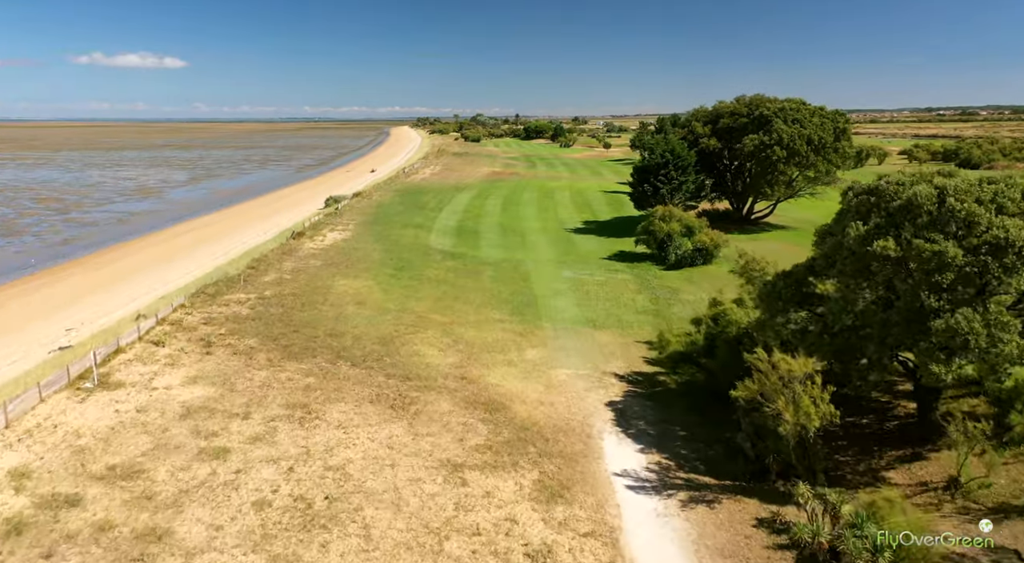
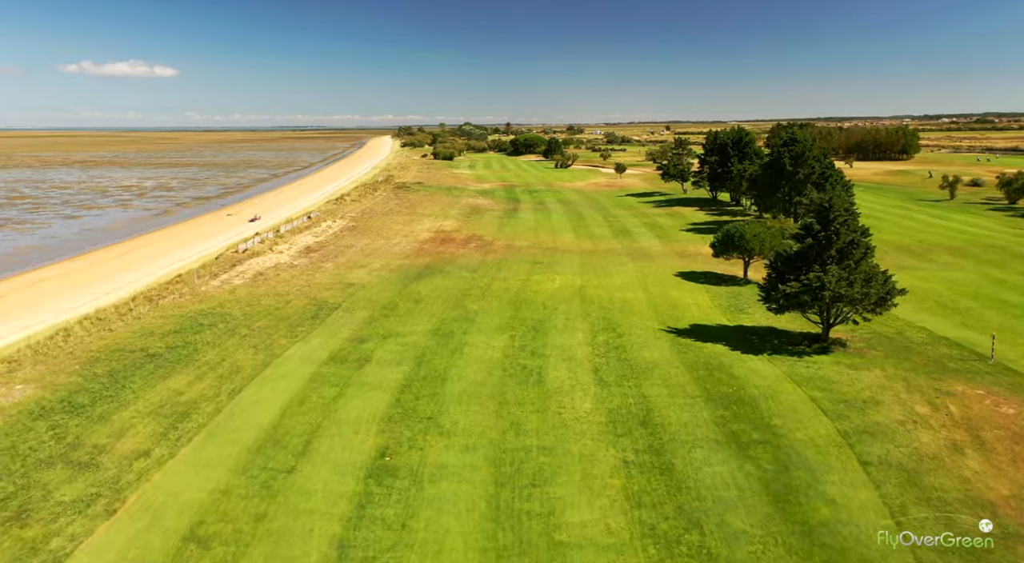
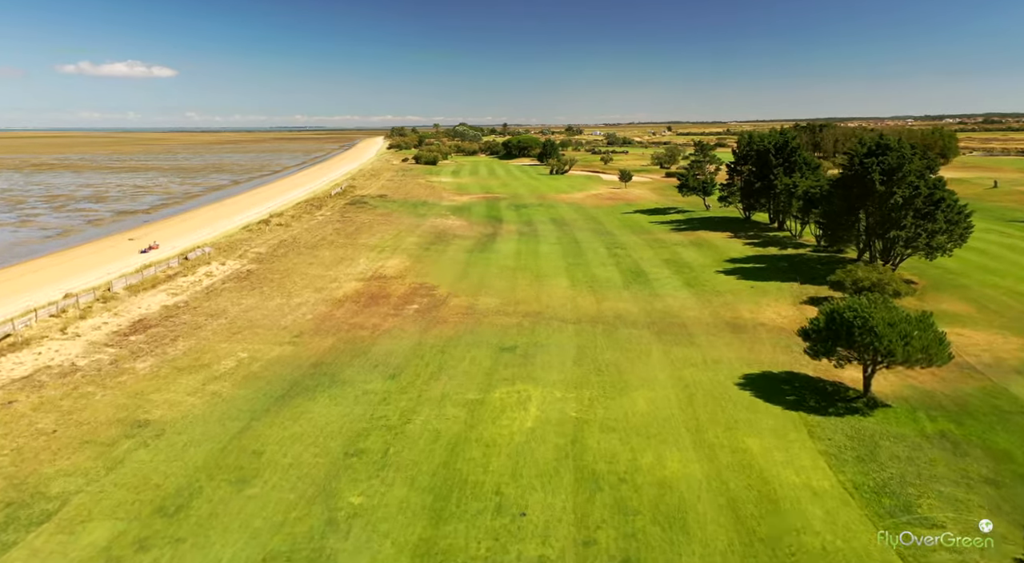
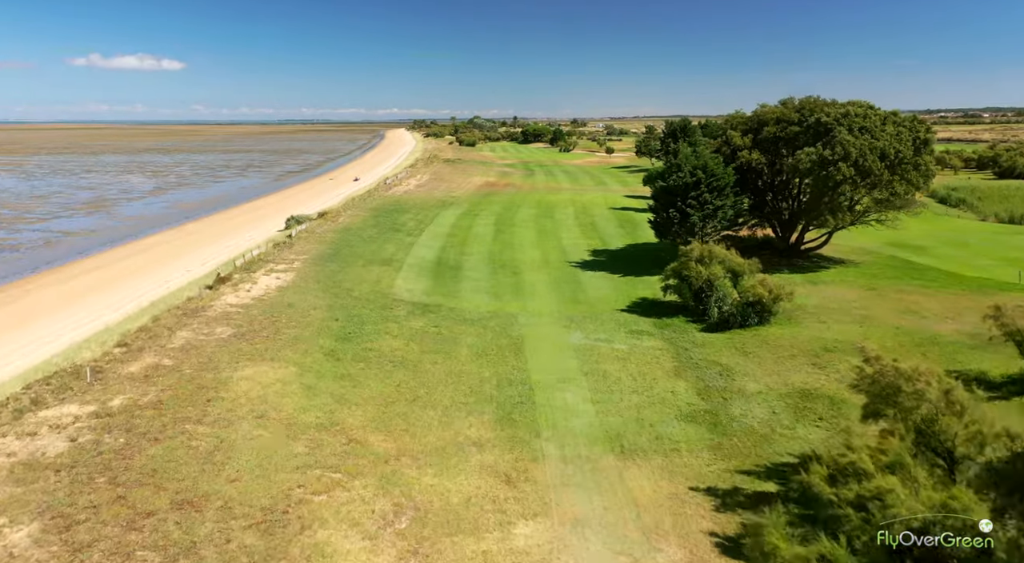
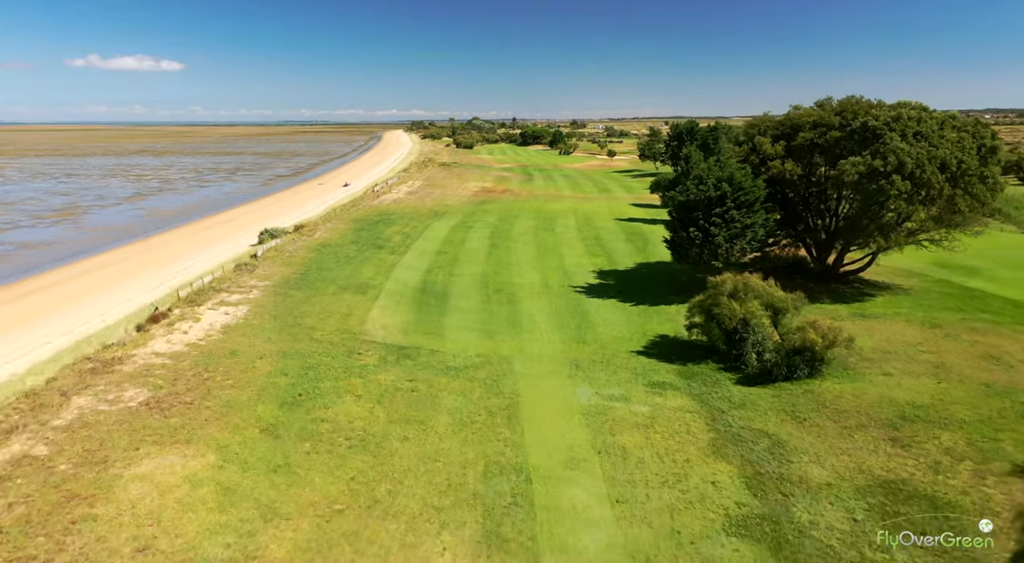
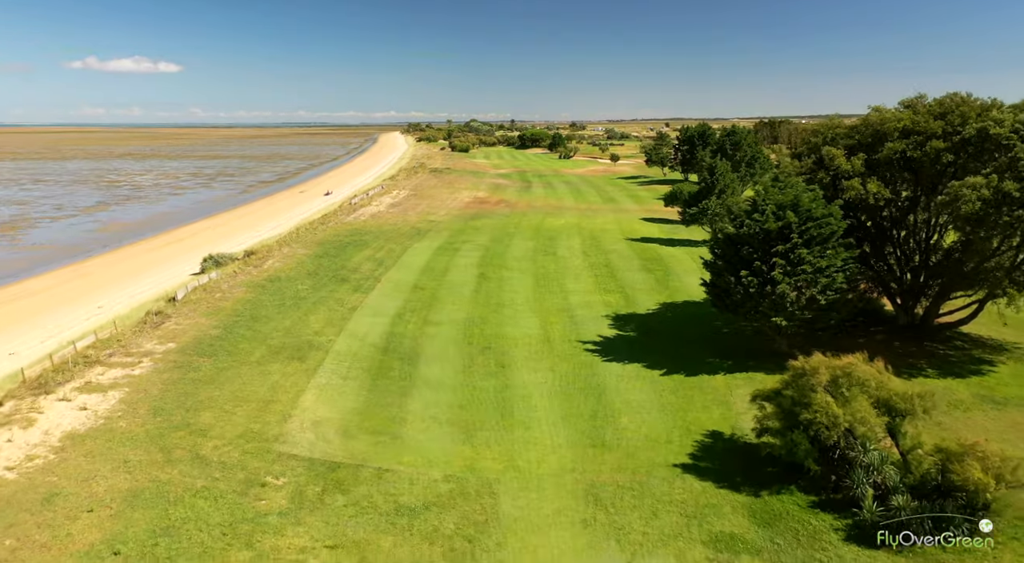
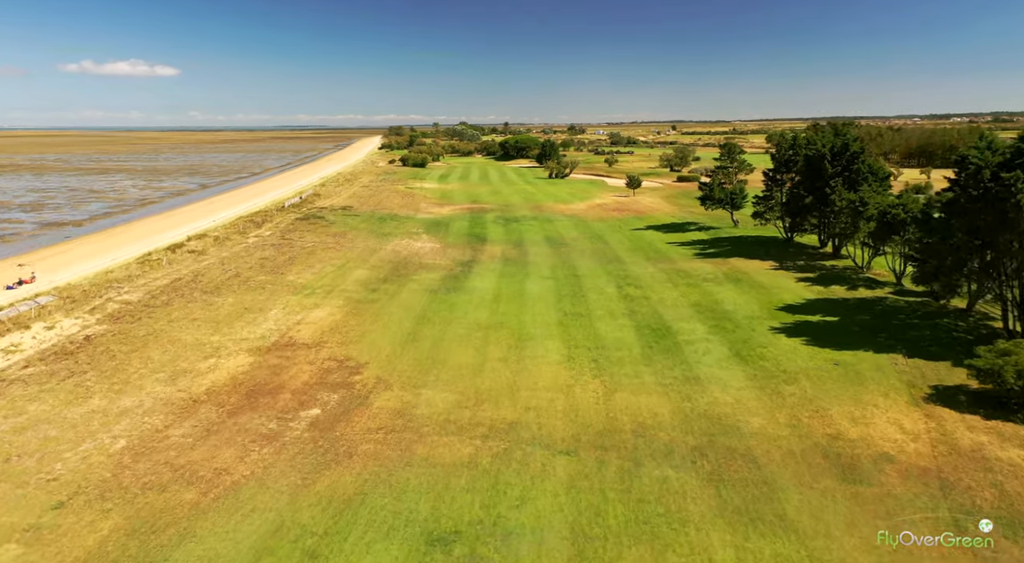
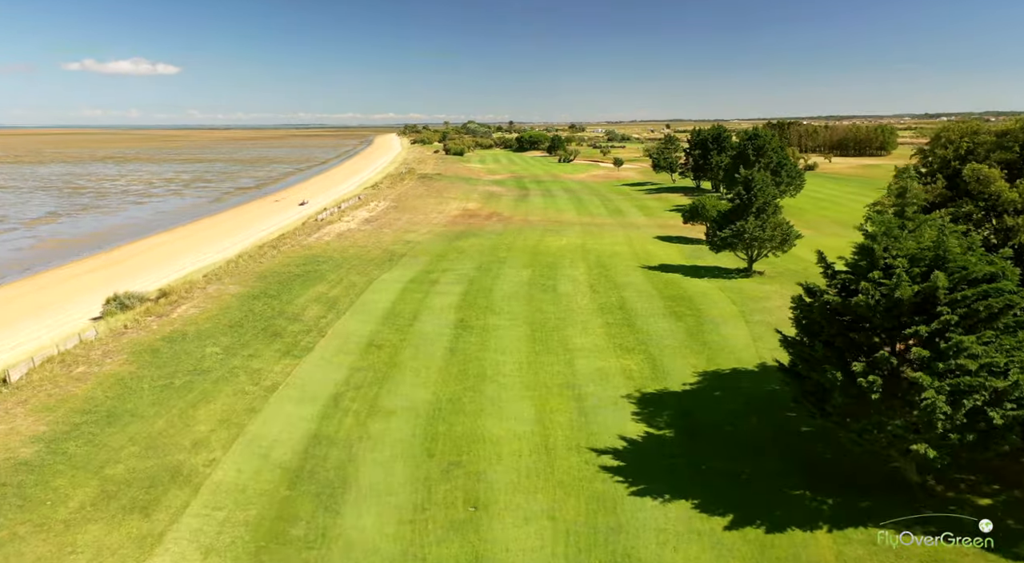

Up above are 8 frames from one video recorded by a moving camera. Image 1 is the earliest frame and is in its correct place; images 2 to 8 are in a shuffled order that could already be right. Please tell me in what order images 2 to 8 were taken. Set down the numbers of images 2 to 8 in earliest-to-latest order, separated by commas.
4, 5, 6, 8, 2, 3, 7
